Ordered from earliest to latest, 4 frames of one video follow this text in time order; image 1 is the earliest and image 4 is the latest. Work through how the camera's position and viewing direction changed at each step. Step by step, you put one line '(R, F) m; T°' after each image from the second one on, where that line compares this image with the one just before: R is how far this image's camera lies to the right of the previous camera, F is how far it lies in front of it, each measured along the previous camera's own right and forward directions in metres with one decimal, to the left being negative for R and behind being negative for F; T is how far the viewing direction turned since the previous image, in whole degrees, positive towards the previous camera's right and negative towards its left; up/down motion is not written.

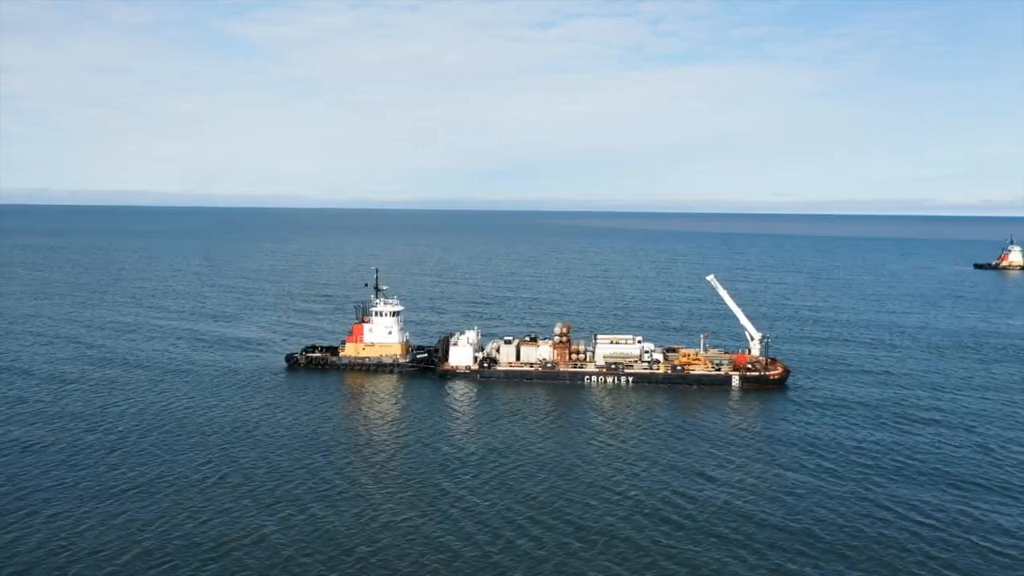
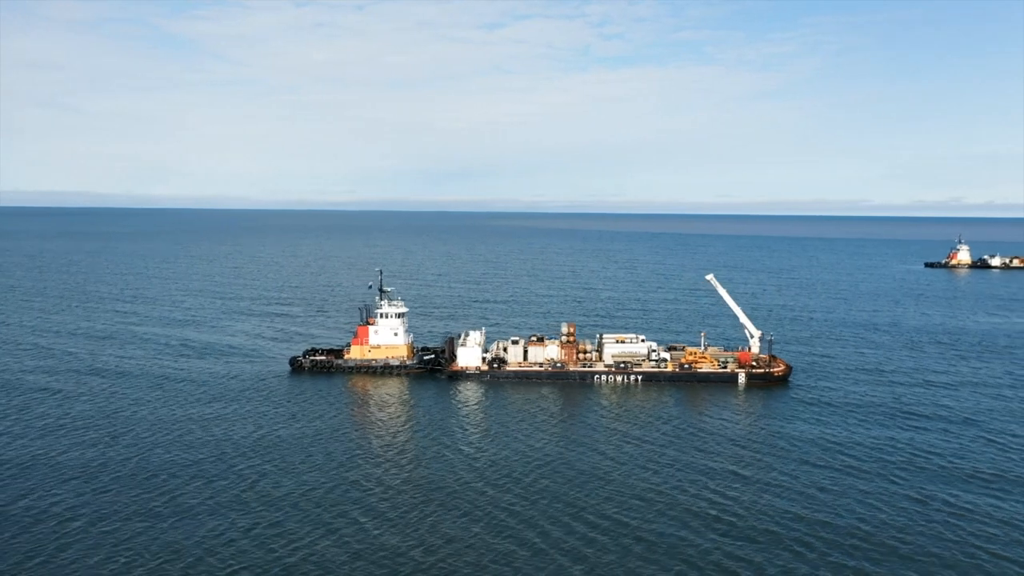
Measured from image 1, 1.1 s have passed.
(-4.8, +0.1) m; +4°
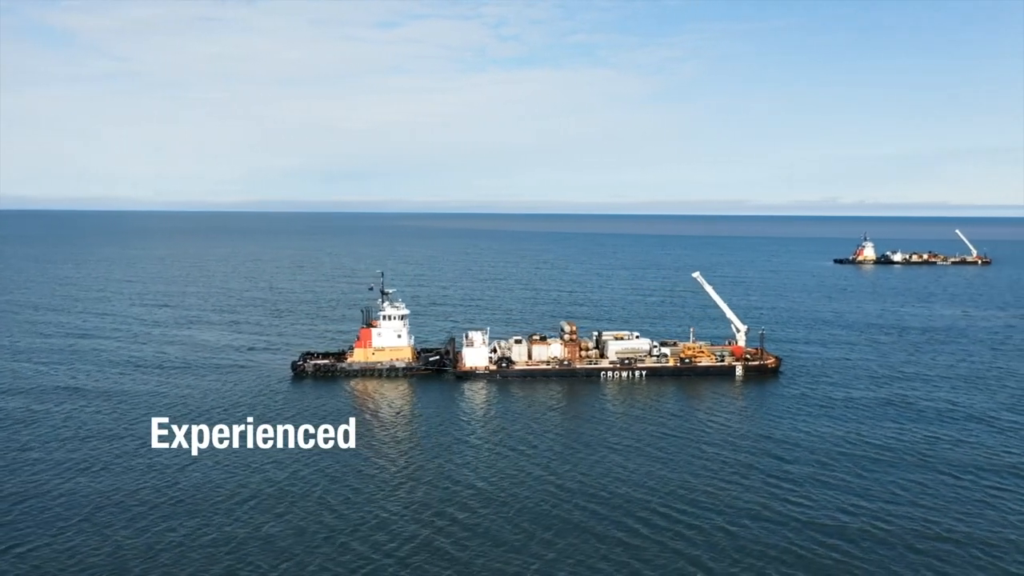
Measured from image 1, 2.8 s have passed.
(-8.4, +0.1) m; +7°
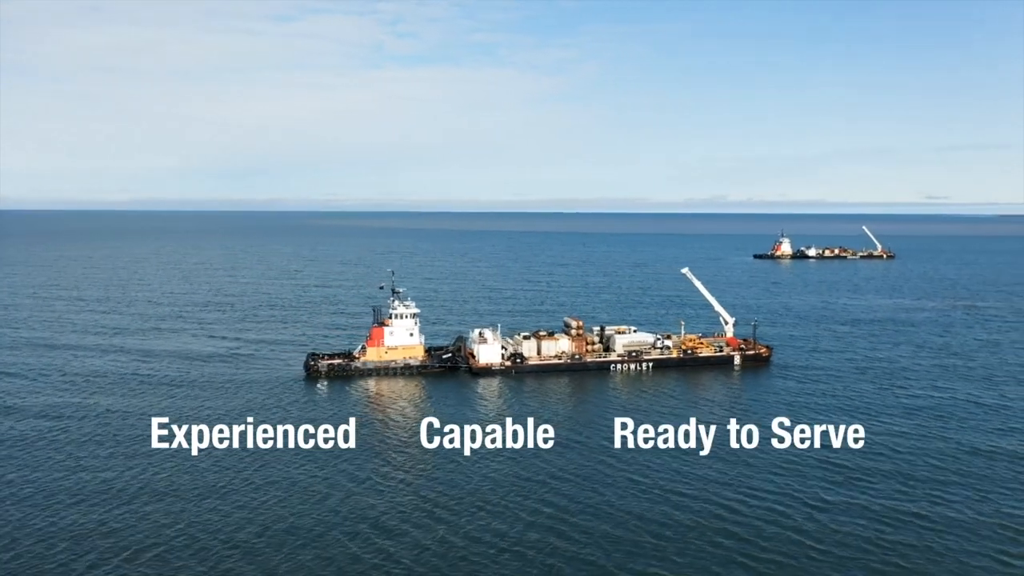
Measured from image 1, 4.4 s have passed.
(-8.6, -0.2) m; +7°
